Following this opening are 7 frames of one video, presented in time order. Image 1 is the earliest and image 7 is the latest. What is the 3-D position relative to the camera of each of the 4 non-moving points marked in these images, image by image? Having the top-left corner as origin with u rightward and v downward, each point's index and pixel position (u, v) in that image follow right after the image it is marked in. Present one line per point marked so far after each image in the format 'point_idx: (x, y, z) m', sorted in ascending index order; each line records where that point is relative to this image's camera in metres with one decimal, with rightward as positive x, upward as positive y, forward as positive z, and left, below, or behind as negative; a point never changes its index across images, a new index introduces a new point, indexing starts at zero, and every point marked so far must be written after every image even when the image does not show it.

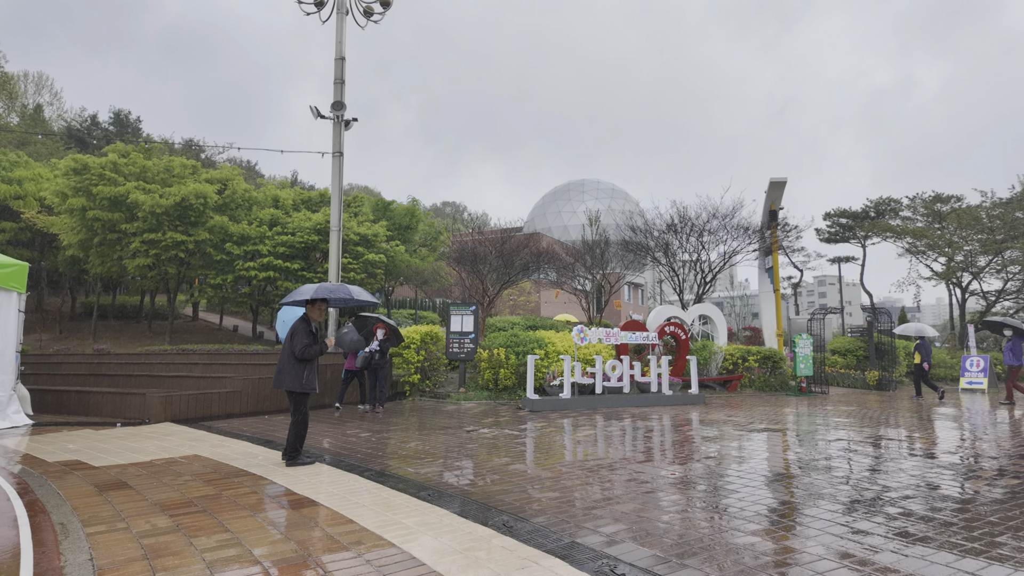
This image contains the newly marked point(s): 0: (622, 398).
0: (+2.0, -2.0, +10.8) m
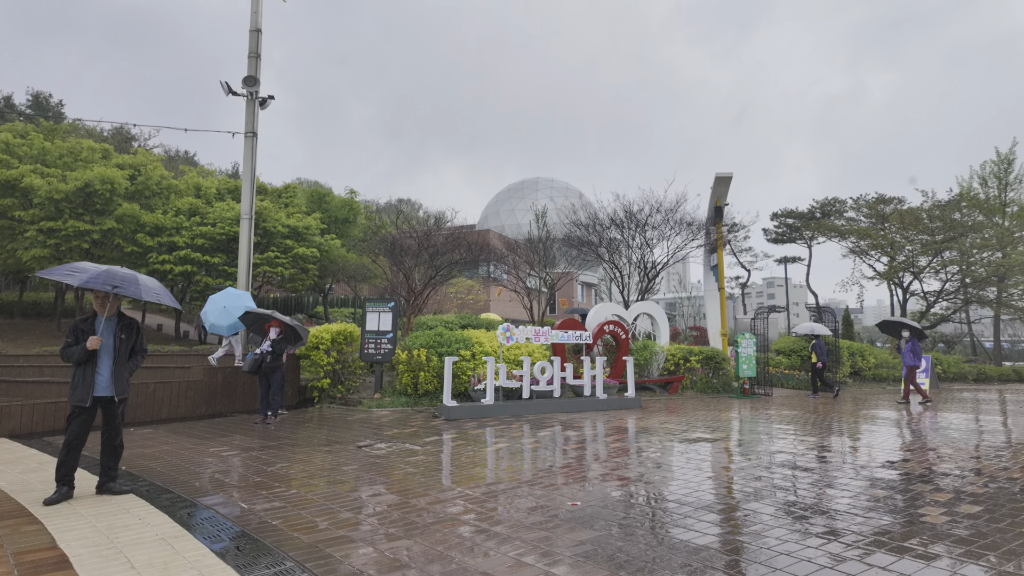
0: (+0.7, -1.9, +9.8) m
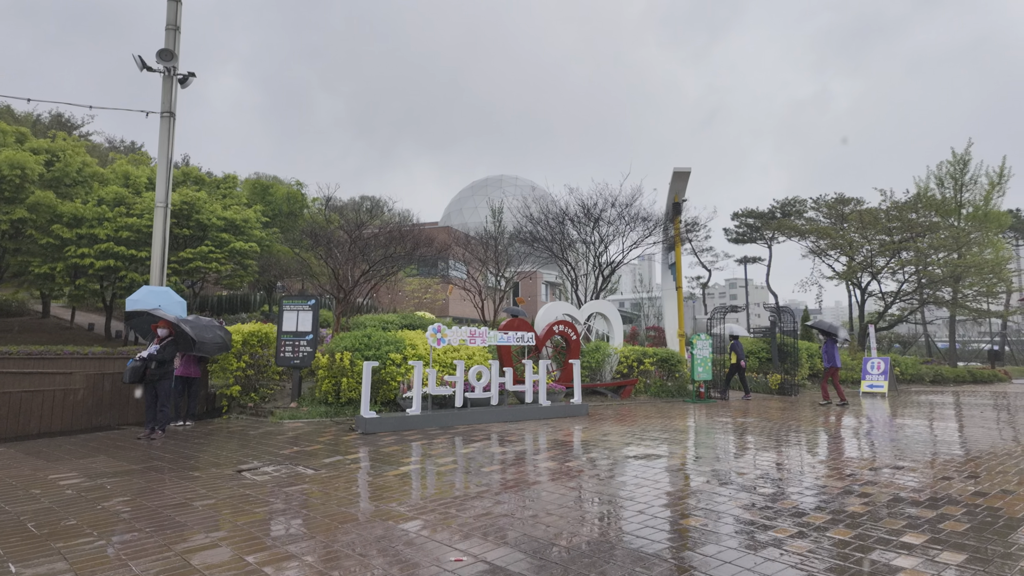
0: (-0.4, -1.9, +8.9) m
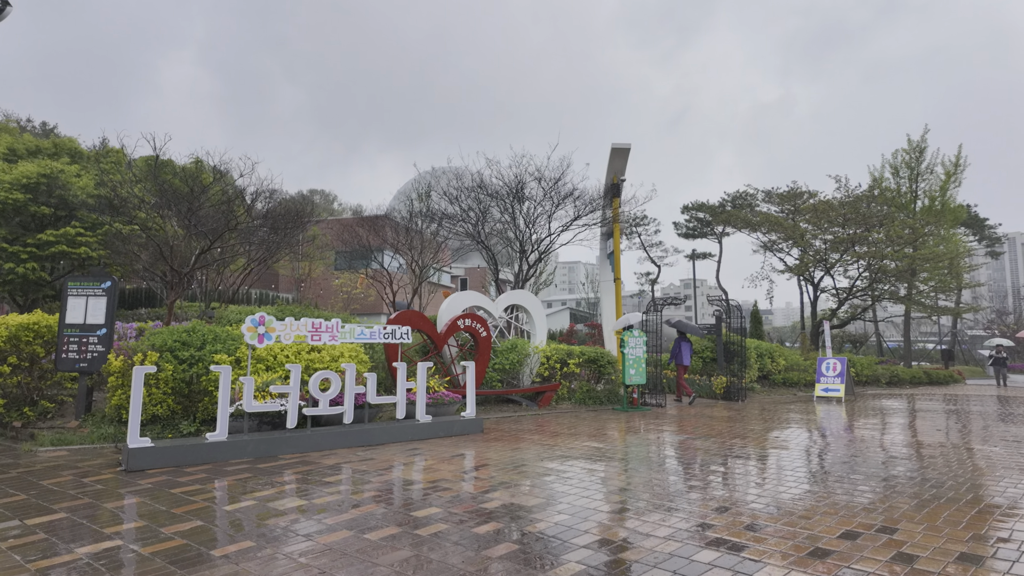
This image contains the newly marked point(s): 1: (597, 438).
0: (-1.9, -1.6, +6.6) m
1: (+1.1, -2.1, +8.2) m
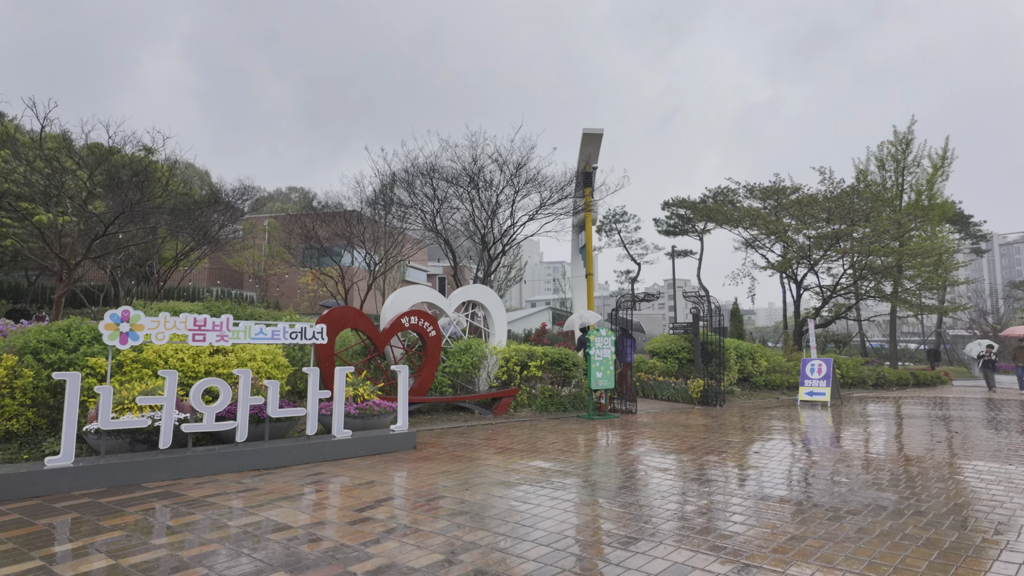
0: (-2.6, -1.5, +5.4) m
1: (+0.4, -2.0, +7.1) m
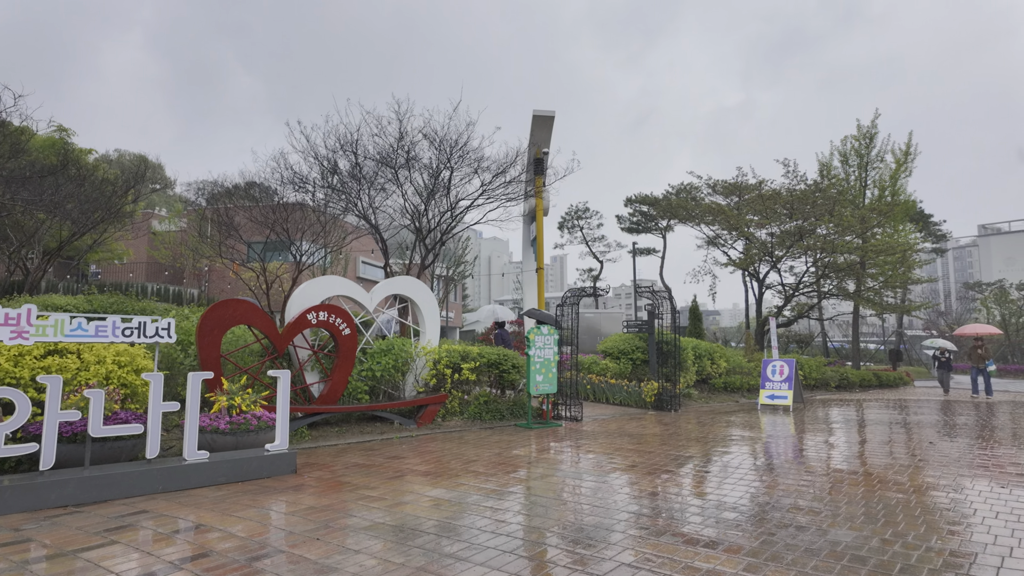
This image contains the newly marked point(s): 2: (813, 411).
0: (-3.4, -1.4, +4.1) m
1: (-0.5, -1.9, +6.0) m
2: (+6.1, -2.5, +12.2) m
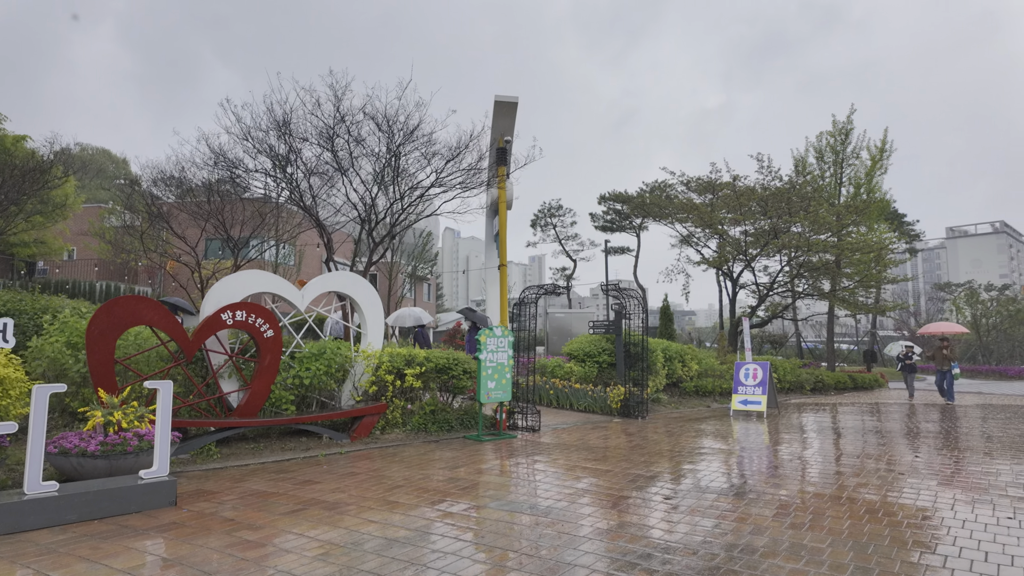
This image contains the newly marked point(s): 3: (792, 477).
0: (-3.9, -1.3, +3.1) m
1: (-1.0, -1.9, +5.1) m
2: (+5.3, -2.5, +11.6) m
3: (+2.9, -2.1, +6.3) m
